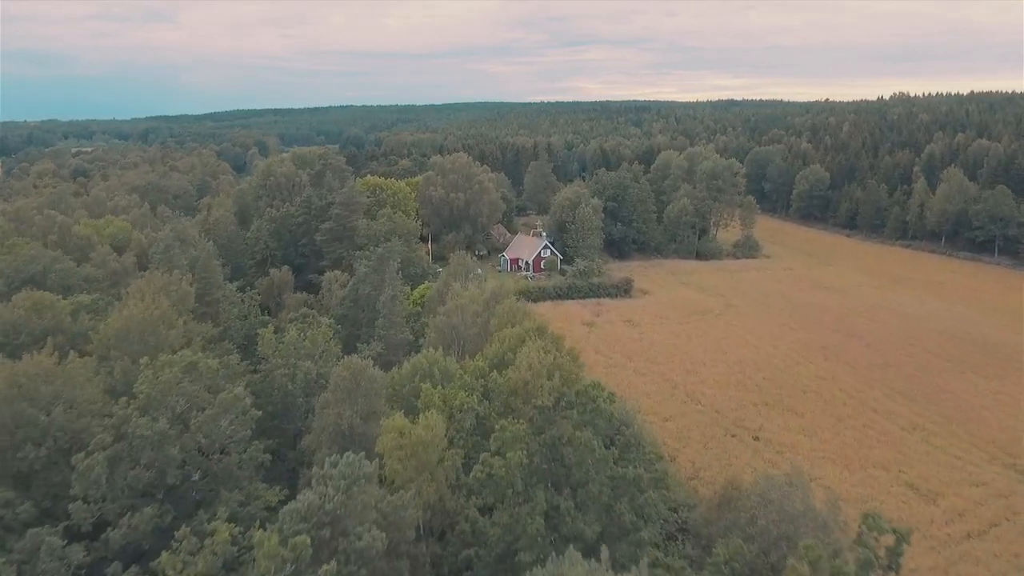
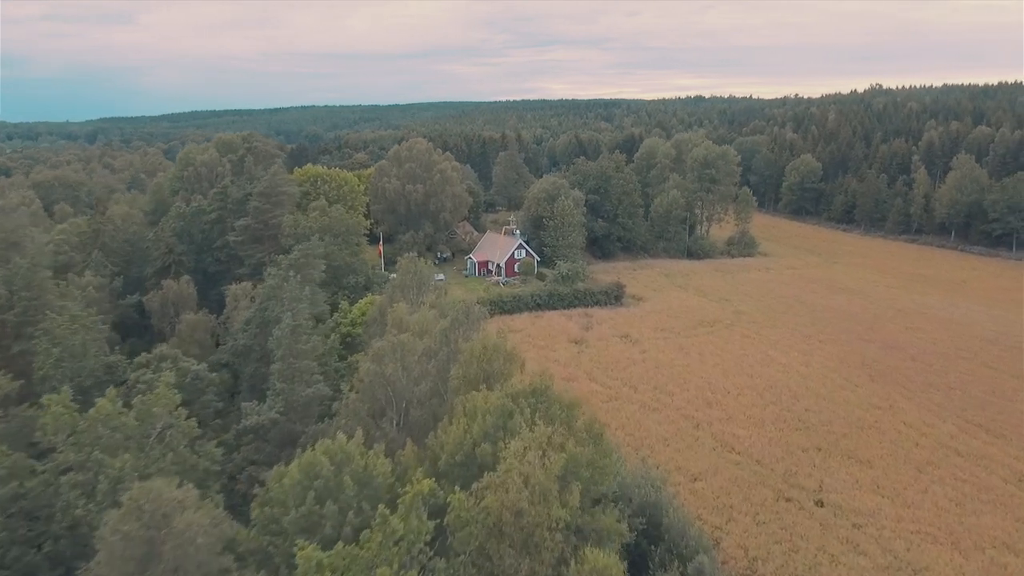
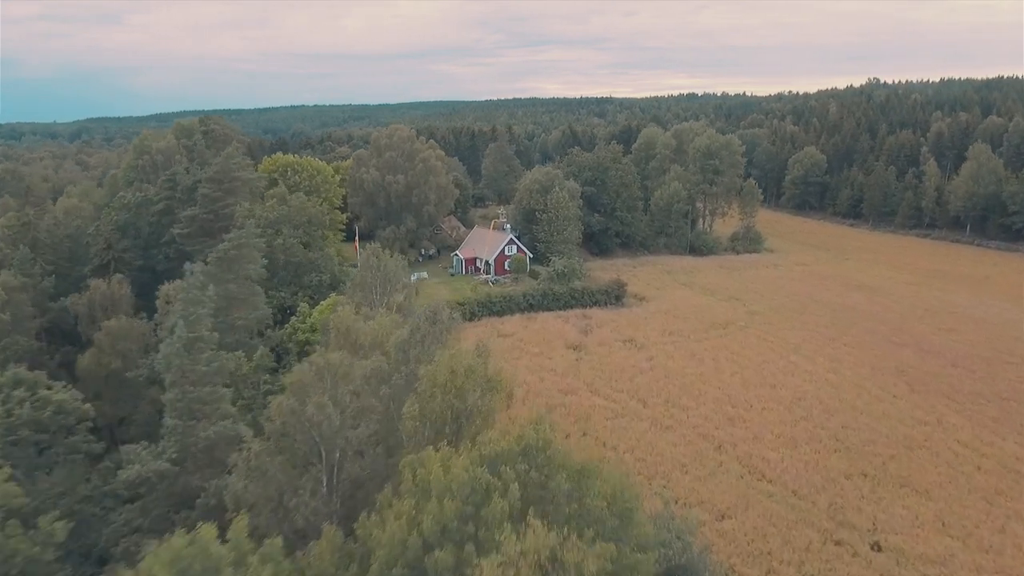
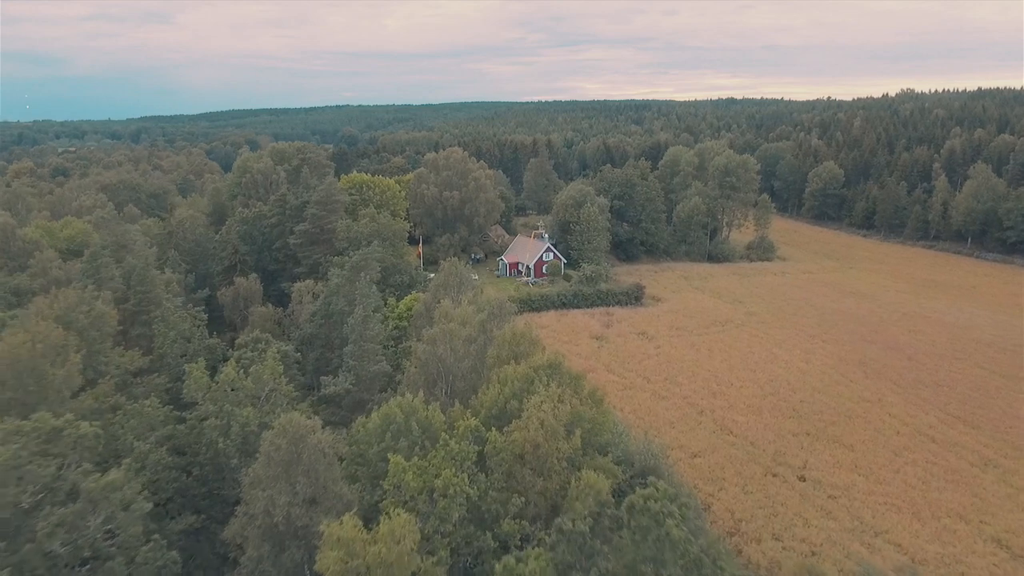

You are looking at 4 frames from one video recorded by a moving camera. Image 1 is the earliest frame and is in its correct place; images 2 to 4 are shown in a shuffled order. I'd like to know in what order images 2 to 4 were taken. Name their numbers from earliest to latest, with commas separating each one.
4, 2, 3
